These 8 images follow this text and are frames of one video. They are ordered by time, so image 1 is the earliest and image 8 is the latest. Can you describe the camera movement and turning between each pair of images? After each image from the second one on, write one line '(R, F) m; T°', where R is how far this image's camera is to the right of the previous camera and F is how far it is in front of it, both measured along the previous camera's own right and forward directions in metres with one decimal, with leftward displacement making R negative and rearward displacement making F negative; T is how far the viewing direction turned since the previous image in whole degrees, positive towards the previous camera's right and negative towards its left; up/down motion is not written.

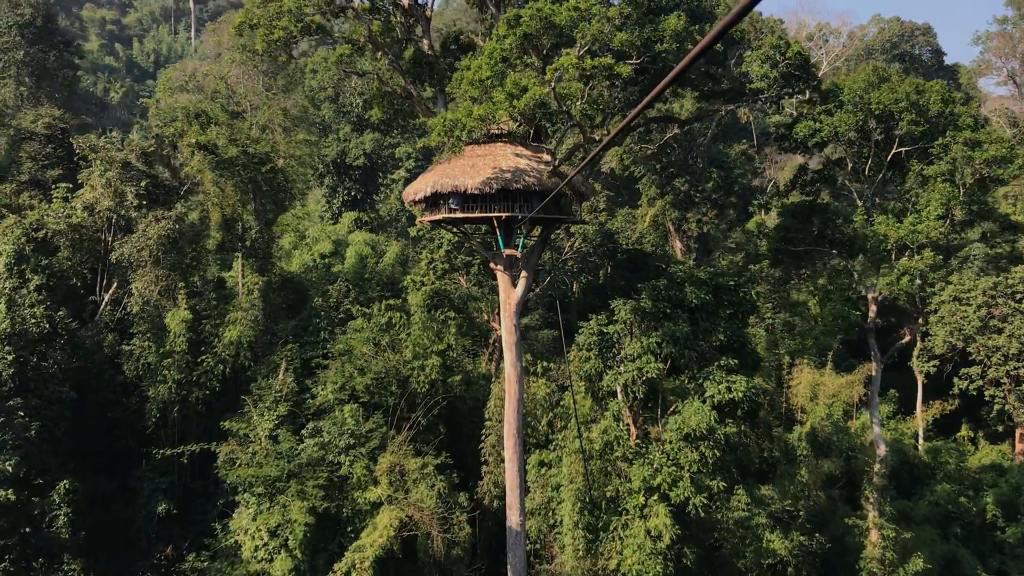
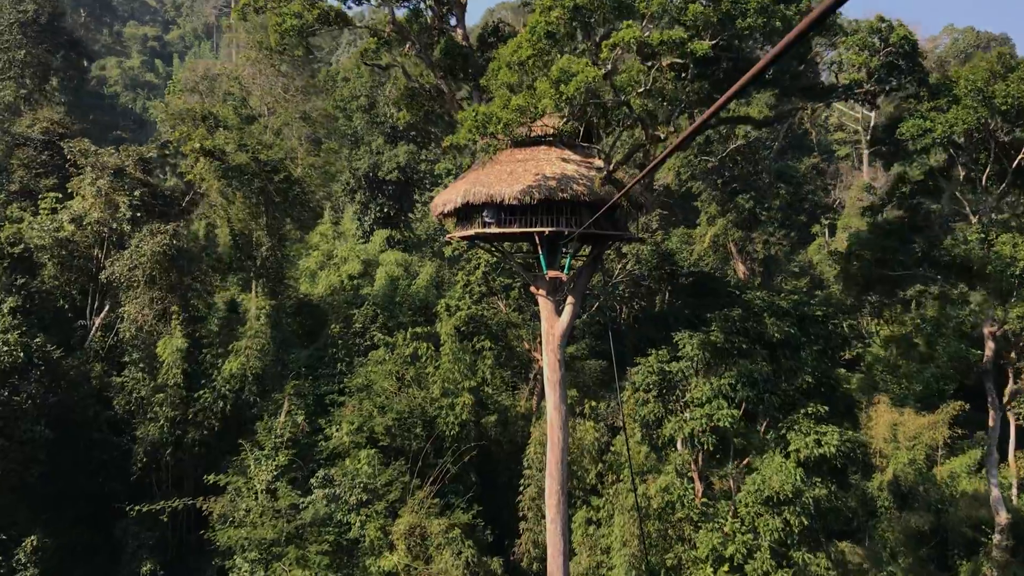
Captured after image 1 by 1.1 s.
(0.0, +2.6) m; -3°
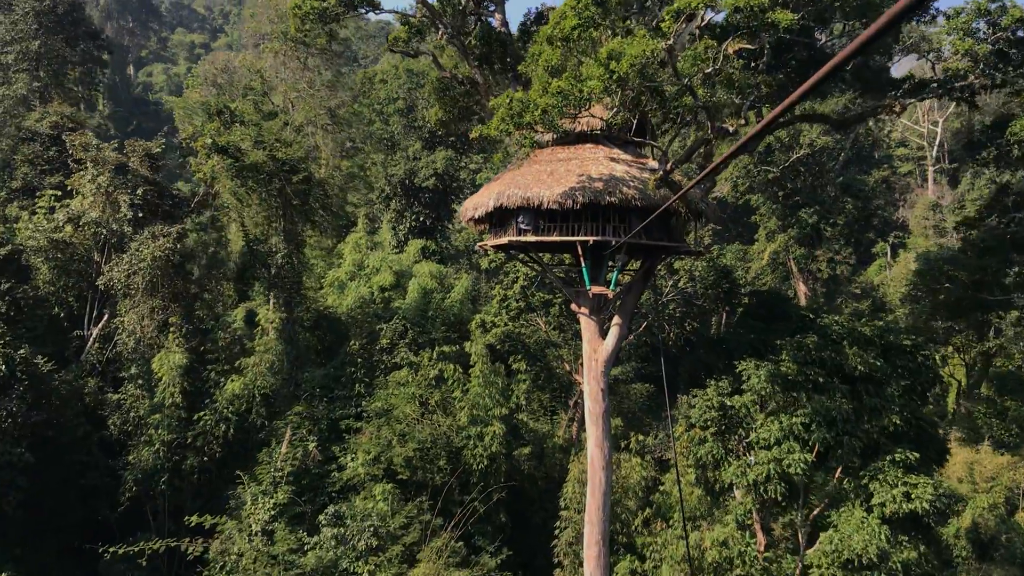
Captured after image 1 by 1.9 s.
(+0.1, +1.9) m; -3°
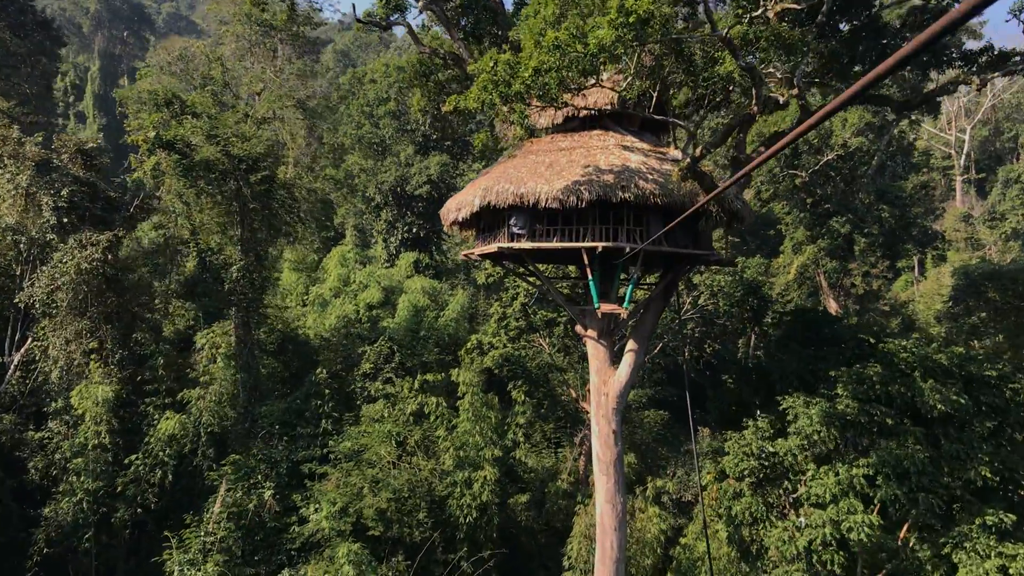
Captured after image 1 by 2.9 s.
(+0.2, +2.4) m; 0°
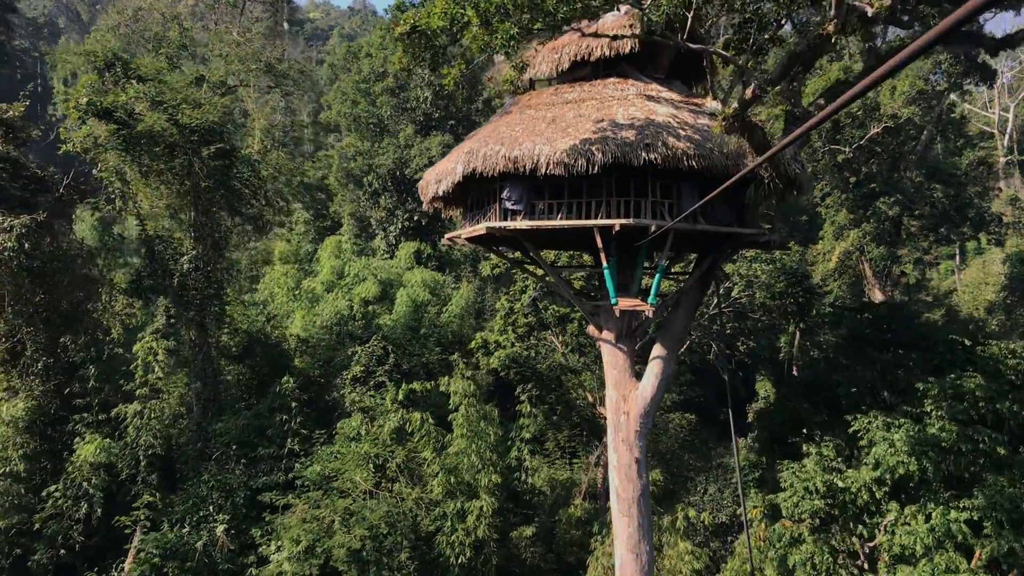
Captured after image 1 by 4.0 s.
(+0.2, +2.2) m; -1°
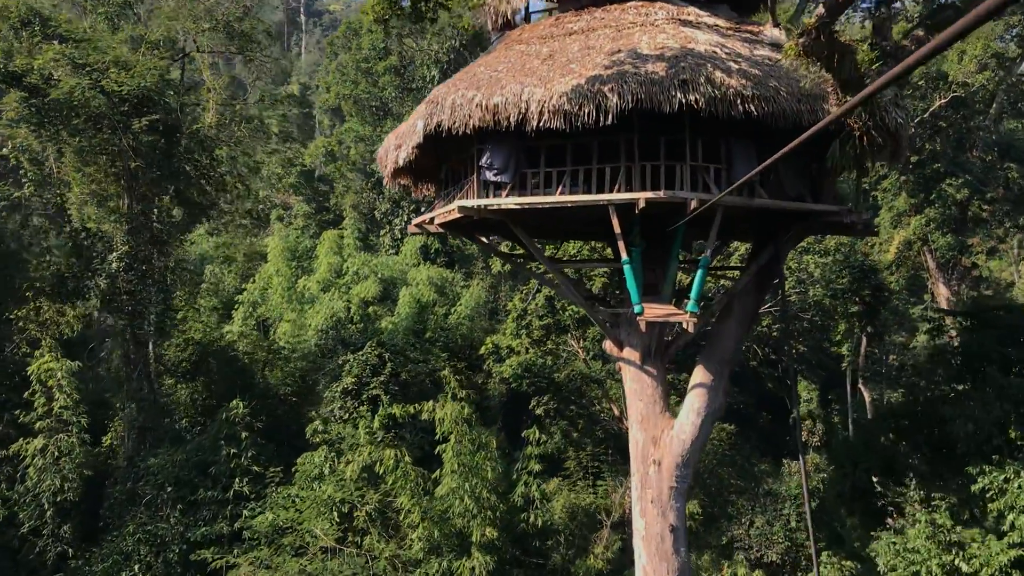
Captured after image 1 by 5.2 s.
(+0.3, +2.3) m; -2°
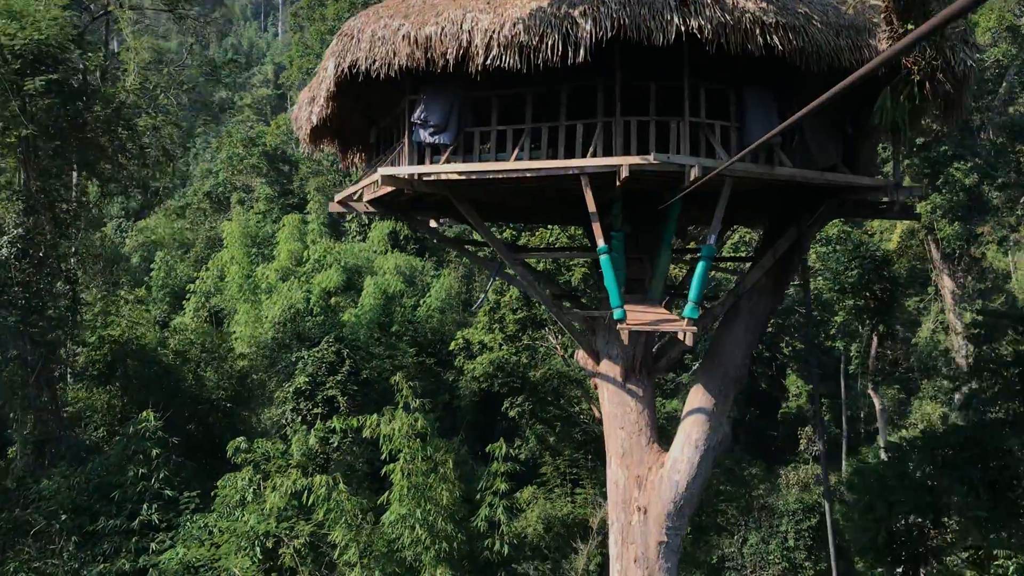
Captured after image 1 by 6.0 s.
(+0.2, +1.4) m; +1°
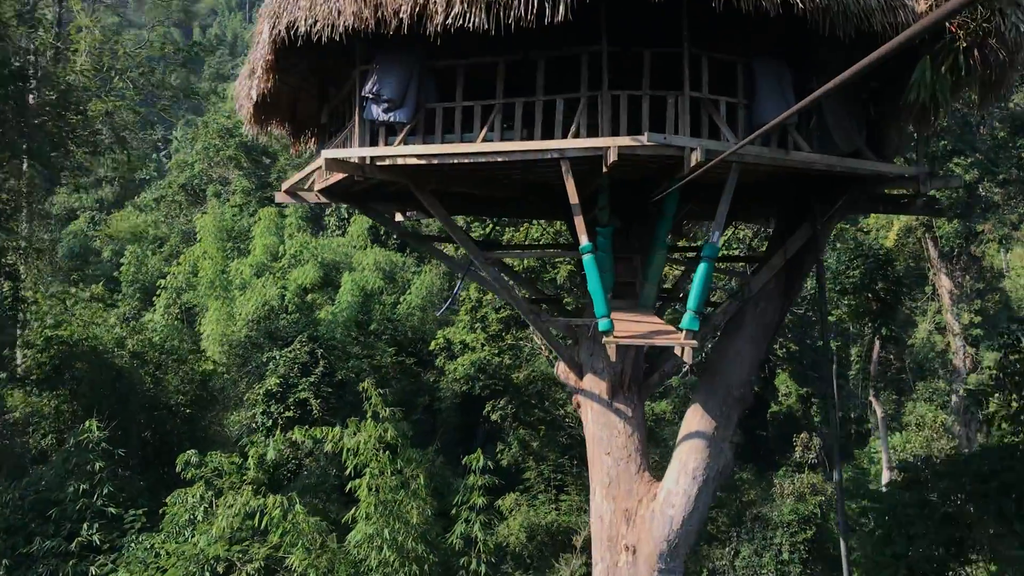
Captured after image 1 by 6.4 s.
(+0.1, +0.7) m; +1°
